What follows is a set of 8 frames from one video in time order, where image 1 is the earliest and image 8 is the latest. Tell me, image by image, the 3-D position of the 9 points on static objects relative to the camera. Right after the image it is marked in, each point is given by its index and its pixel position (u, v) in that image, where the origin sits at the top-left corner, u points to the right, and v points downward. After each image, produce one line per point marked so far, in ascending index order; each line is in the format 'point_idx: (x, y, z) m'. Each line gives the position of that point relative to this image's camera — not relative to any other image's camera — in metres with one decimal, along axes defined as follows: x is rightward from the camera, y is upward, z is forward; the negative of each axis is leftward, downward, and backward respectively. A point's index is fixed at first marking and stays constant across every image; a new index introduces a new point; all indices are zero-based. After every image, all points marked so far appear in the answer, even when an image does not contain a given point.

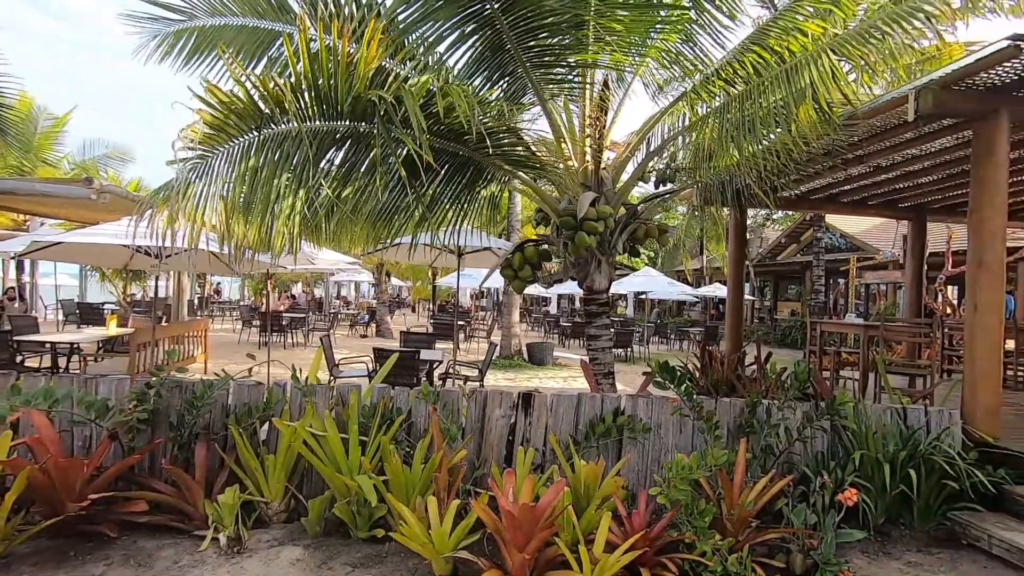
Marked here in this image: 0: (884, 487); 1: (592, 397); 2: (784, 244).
0: (+2.3, -1.2, +3.3) m
1: (+0.5, -0.7, +3.5) m
2: (+8.6, +1.4, +17.0) m
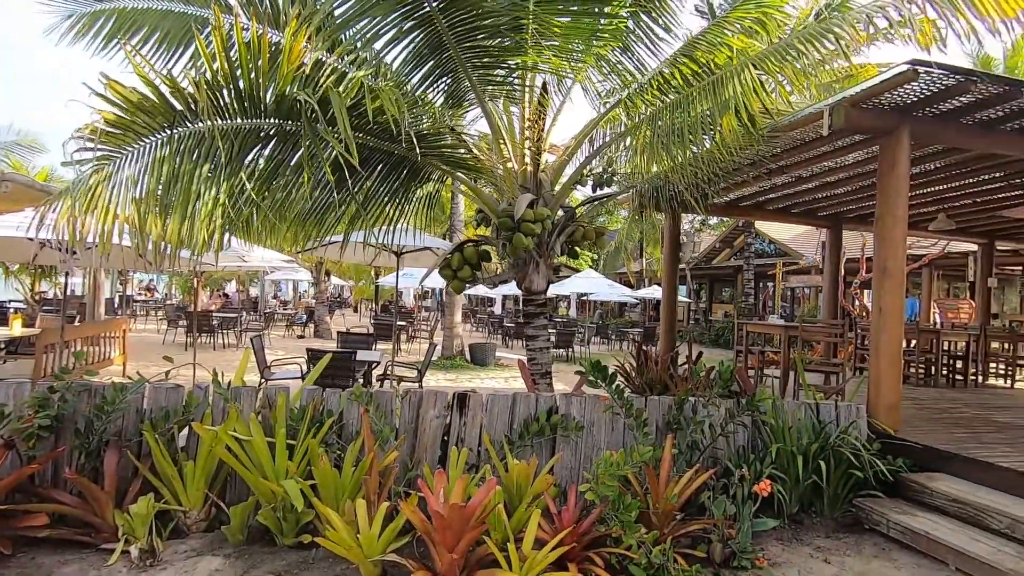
0: (+1.9, -1.3, +3.5) m
1: (+0.1, -0.7, +3.5) m
2: (+6.8, +1.3, +17.8) m
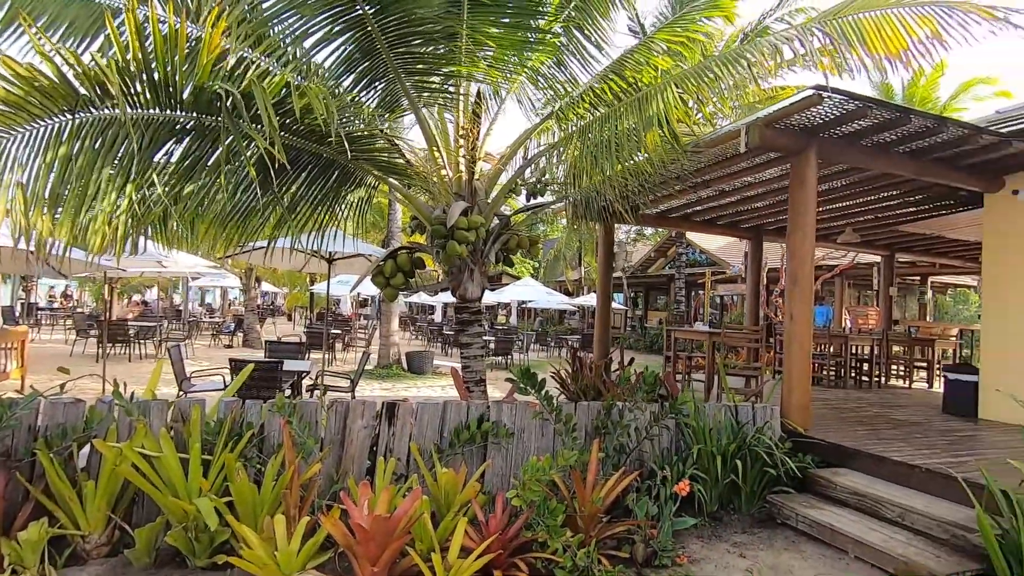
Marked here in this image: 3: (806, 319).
0: (+1.4, -1.3, +3.7) m
1: (-0.4, -0.8, +3.5) m
2: (+4.8, +1.0, +18.5) m
3: (+2.4, -0.2, +4.5) m
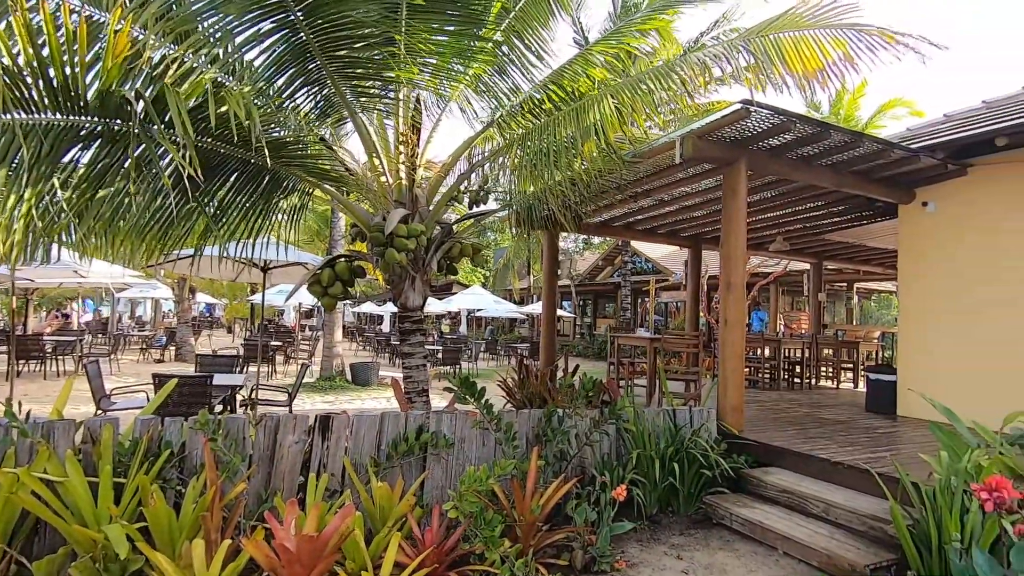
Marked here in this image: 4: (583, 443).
0: (+1.0, -1.4, +3.8) m
1: (-0.7, -0.8, +3.4) m
2: (+3.1, +0.8, +18.8) m
3: (+2.0, -0.3, +4.6) m
4: (+0.5, -1.1, +3.7) m
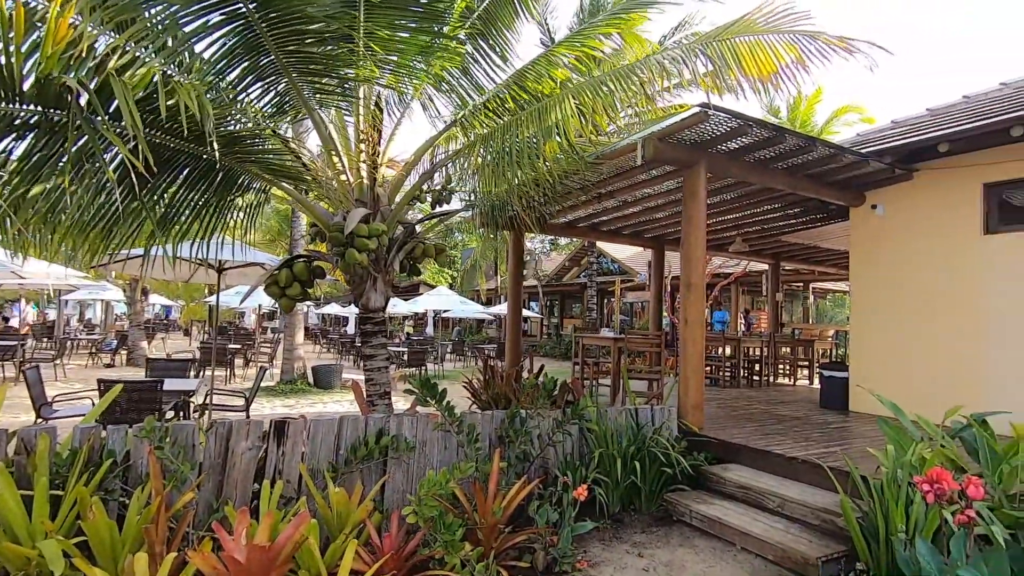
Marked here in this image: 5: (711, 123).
0: (+0.7, -1.4, +3.8) m
1: (-1.0, -0.8, +3.3) m
2: (+1.9, +0.7, +18.9) m
3: (+1.6, -0.3, +4.7) m
4: (+0.2, -1.1, +3.7) m
5: (+1.7, +1.4, +4.5) m
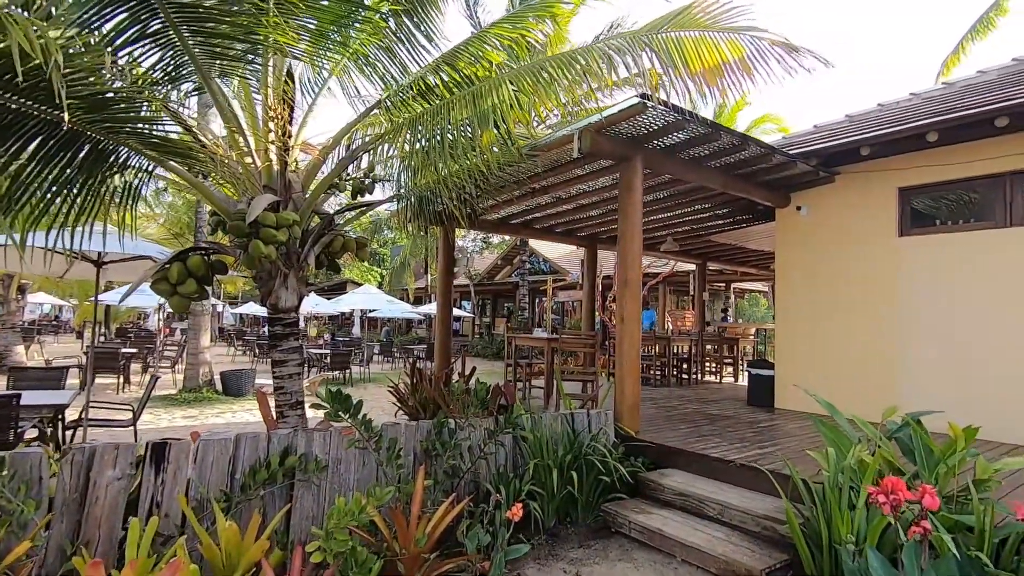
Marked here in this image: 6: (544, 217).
0: (+0.3, -1.3, +3.5) m
1: (-1.4, -0.8, +2.9) m
2: (-0.5, +0.8, +18.7) m
3: (+1.0, -0.3, +4.6) m
4: (-0.2, -1.1, +3.4) m
5: (+1.1, +1.4, +4.3) m
6: (+0.5, +1.0, +7.6) m
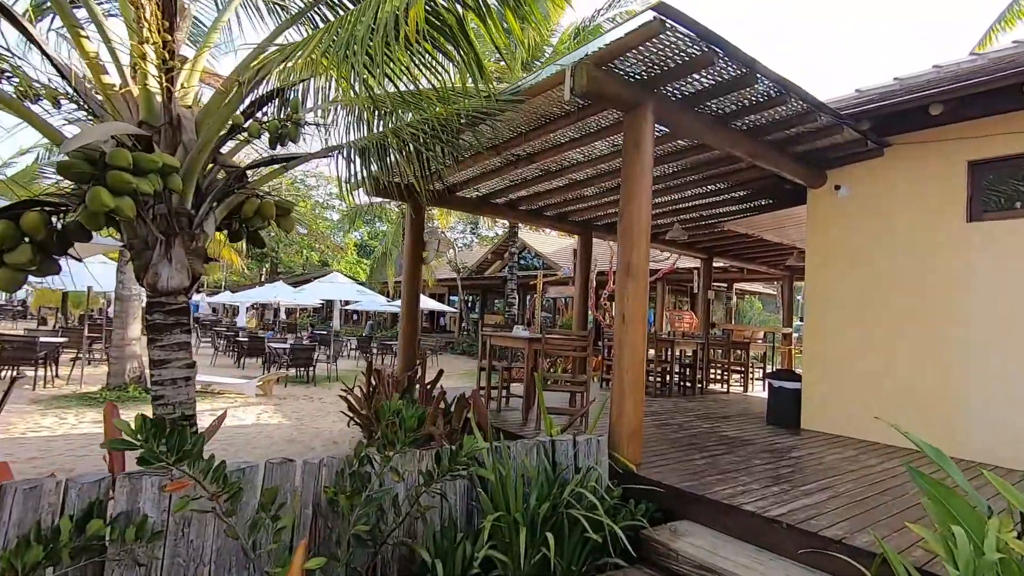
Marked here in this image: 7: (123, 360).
0: (0.0, -1.2, +2.5) m
1: (-1.6, -0.7, +1.7) m
2: (-0.8, +1.0, +17.6) m
3: (+0.8, -0.2, +3.5) m
4: (-0.4, -1.0, +2.3) m
5: (+0.9, +1.5, +3.2) m
6: (+0.2, +1.1, +6.5) m
7: (-5.2, -1.0, +7.2) m
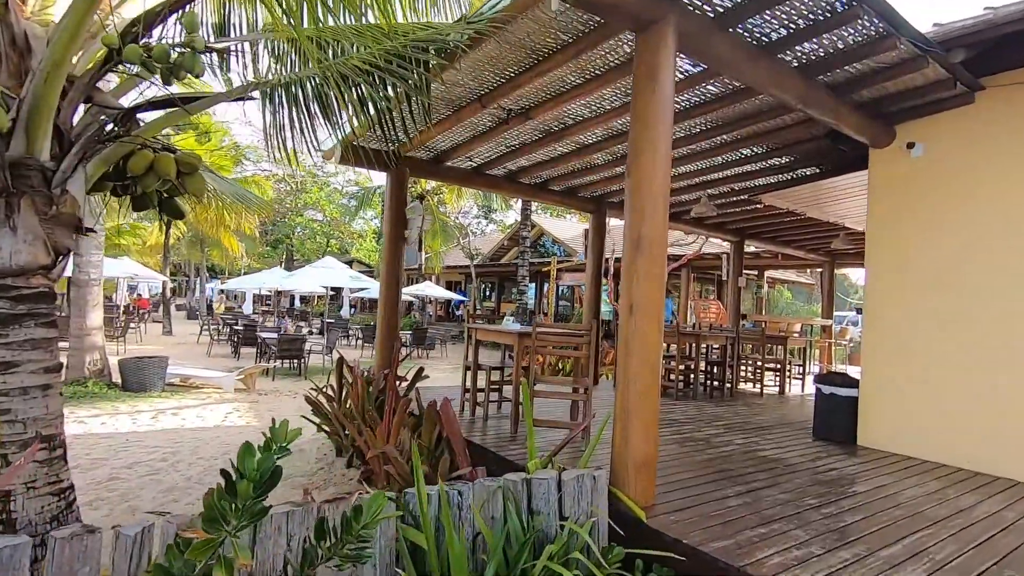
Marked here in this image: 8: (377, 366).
0: (-0.2, -1.2, +1.6) m
1: (-1.8, -0.6, +1.0) m
2: (-0.4, +1.4, +16.7) m
3: (+0.7, -0.1, +2.6) m
4: (-0.6, -0.9, +1.5) m
5: (+0.8, +1.5, +2.3) m
6: (+0.2, +1.3, +5.6) m
7: (-5.2, -0.8, +6.6) m
8: (-1.3, -0.8, +5.2) m
